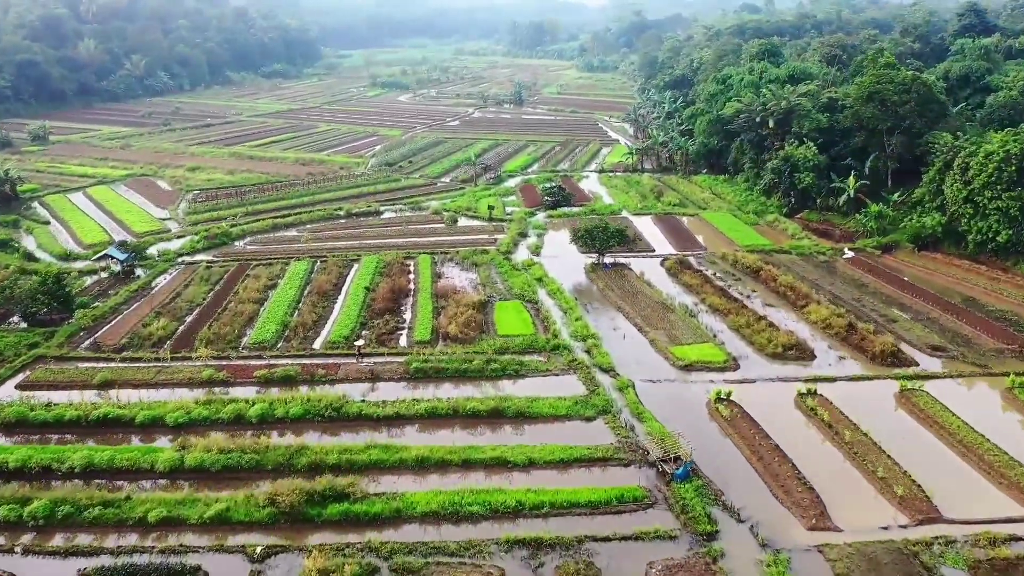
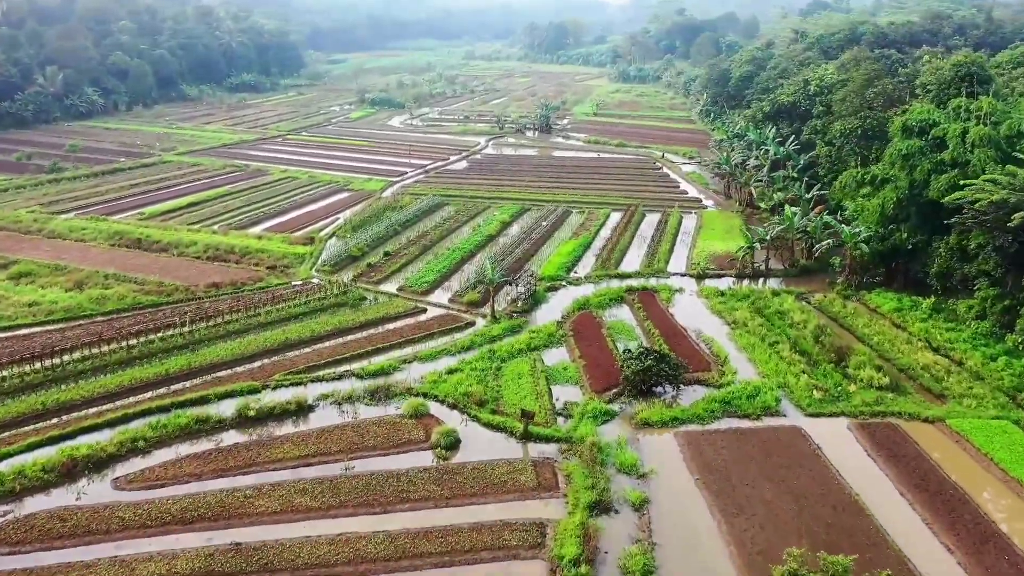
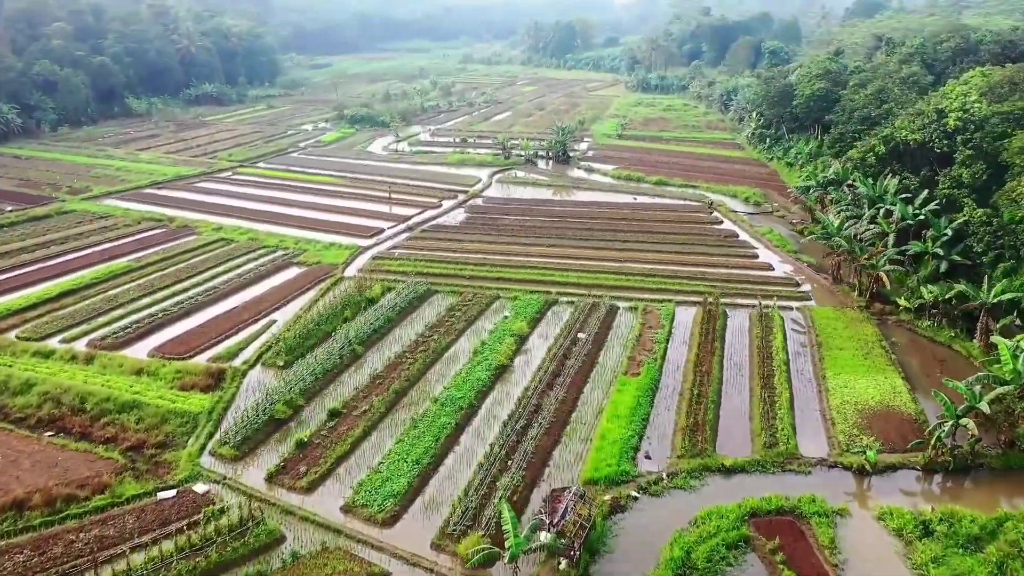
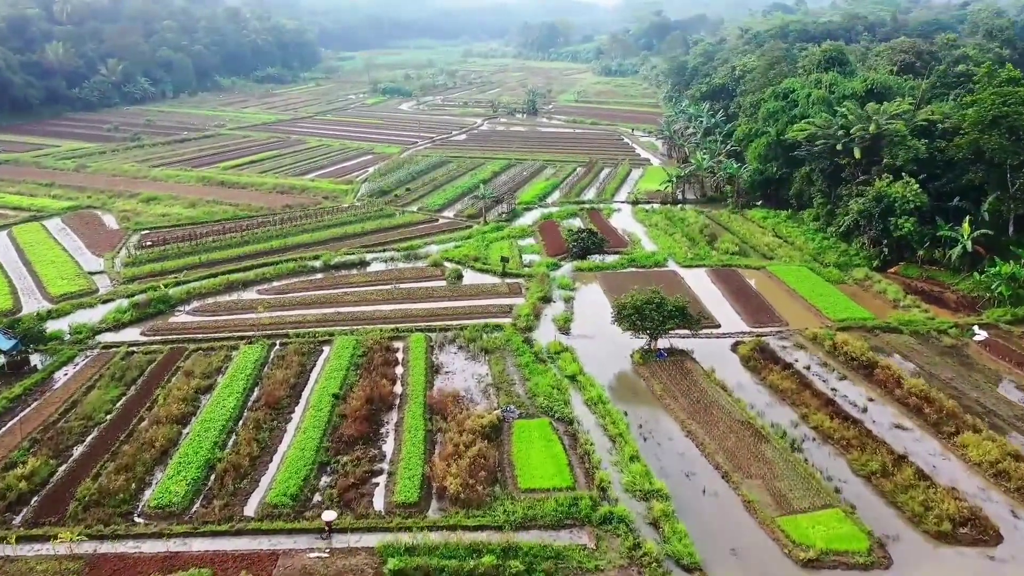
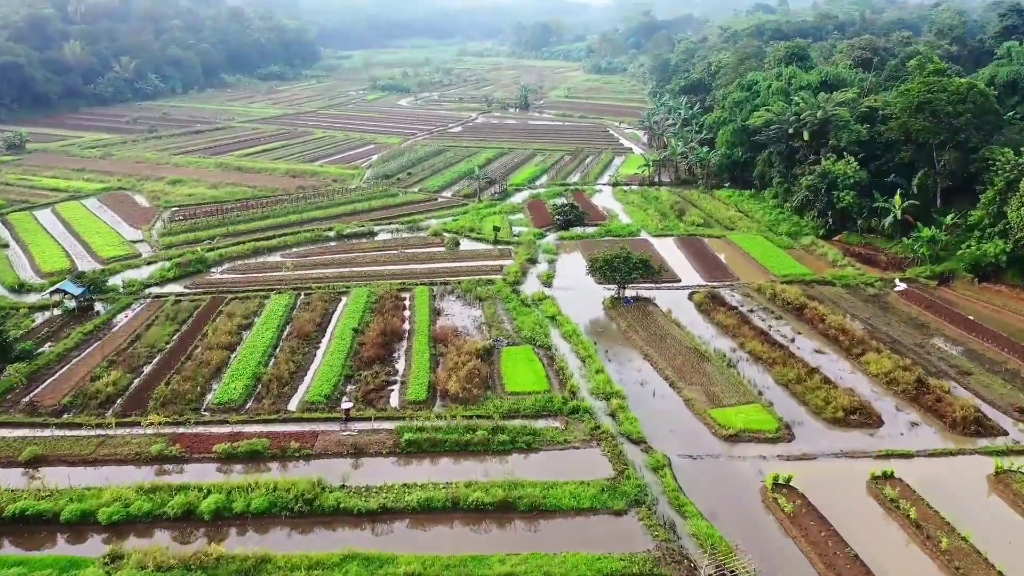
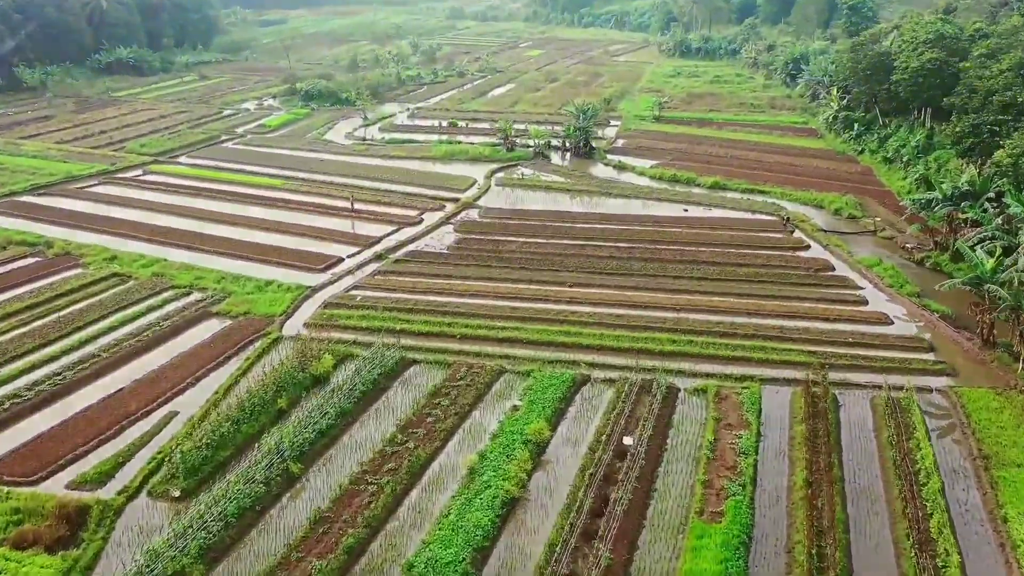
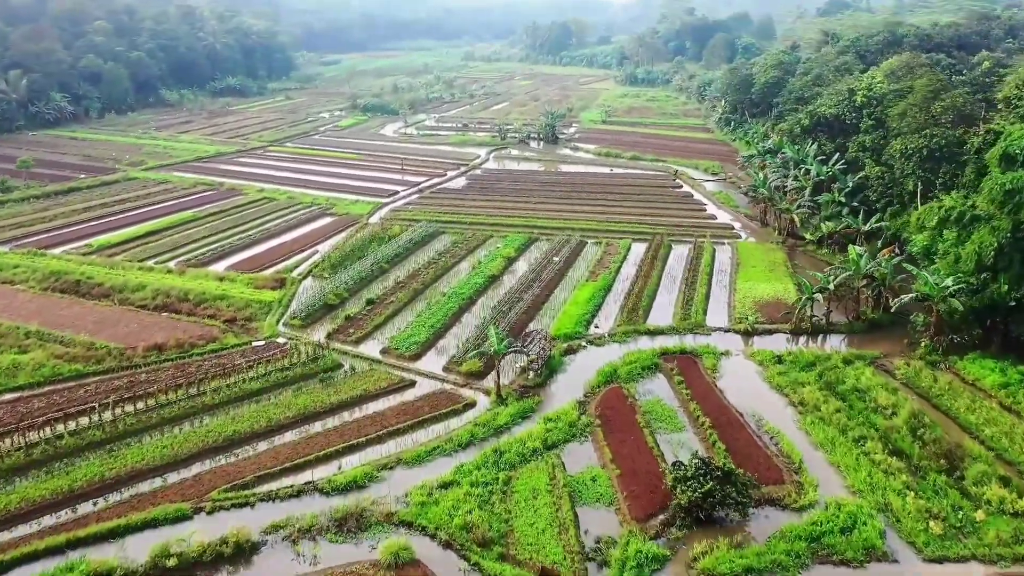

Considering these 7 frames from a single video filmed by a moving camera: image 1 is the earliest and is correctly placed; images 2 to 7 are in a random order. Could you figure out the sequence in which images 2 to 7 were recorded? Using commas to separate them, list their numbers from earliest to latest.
5, 4, 2, 7, 3, 6
